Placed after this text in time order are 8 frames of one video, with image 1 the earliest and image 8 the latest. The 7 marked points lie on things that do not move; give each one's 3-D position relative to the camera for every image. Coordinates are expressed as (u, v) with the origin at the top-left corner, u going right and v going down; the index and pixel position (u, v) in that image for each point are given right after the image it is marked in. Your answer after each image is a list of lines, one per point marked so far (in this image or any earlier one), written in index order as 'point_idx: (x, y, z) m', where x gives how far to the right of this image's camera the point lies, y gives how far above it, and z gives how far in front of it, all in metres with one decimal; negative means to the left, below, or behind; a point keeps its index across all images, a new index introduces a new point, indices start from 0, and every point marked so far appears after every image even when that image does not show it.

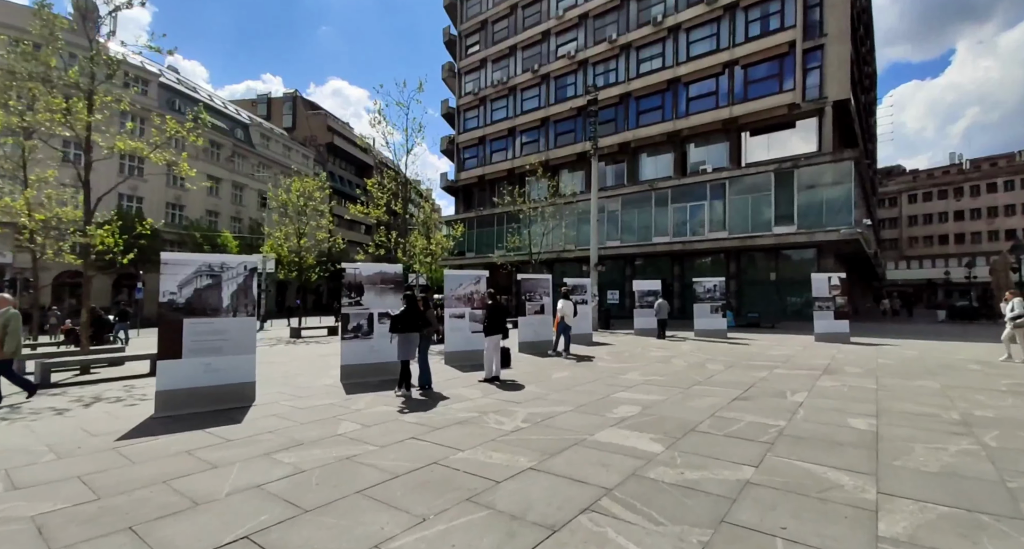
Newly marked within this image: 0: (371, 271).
0: (-2.5, +0.1, +9.1) m
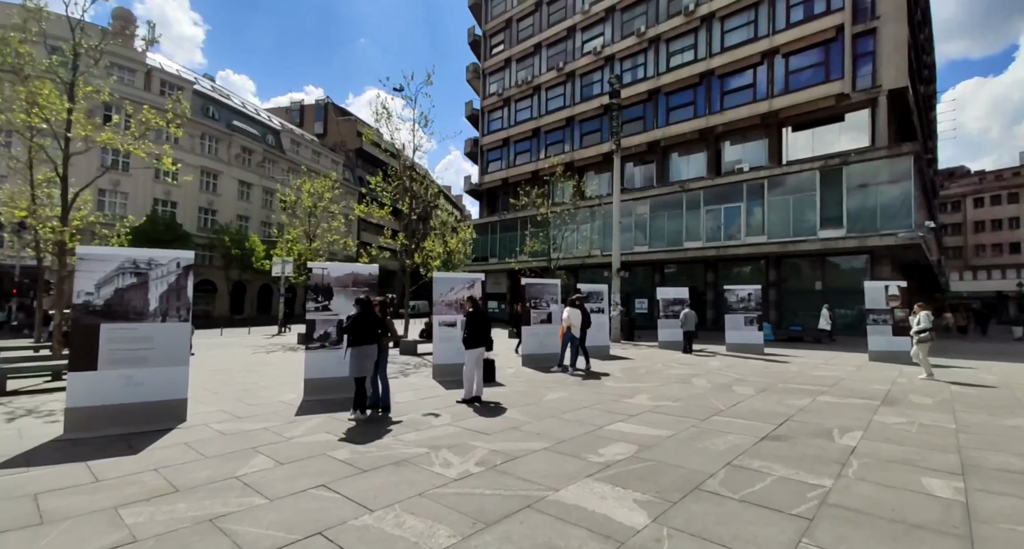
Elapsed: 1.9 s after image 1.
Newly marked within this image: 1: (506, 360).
0: (-2.7, +0.1, +8.0) m
1: (-0.2, -2.4, +13.6) m
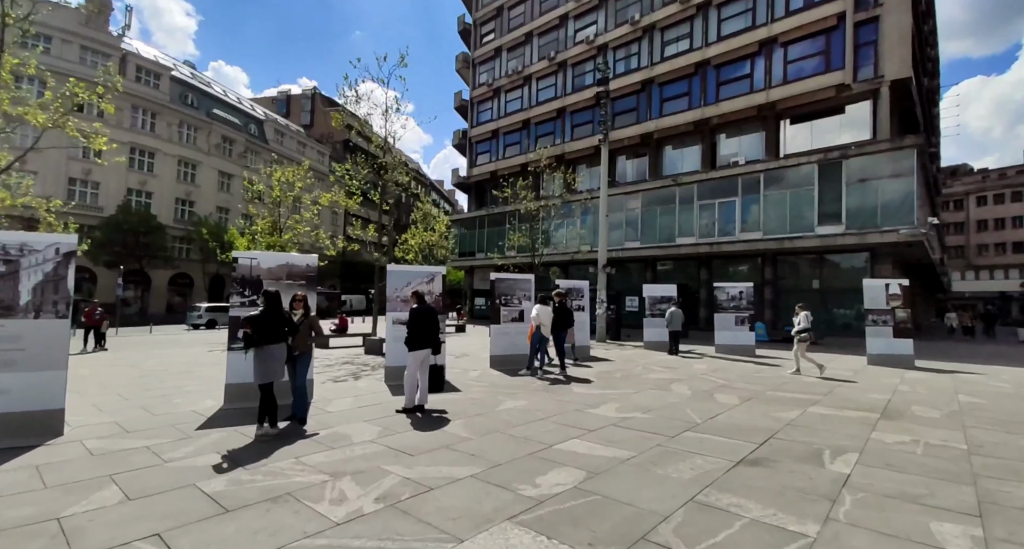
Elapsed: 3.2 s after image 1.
0: (-3.4, +0.2, +7.1) m
1: (-0.9, -2.3, +12.7) m
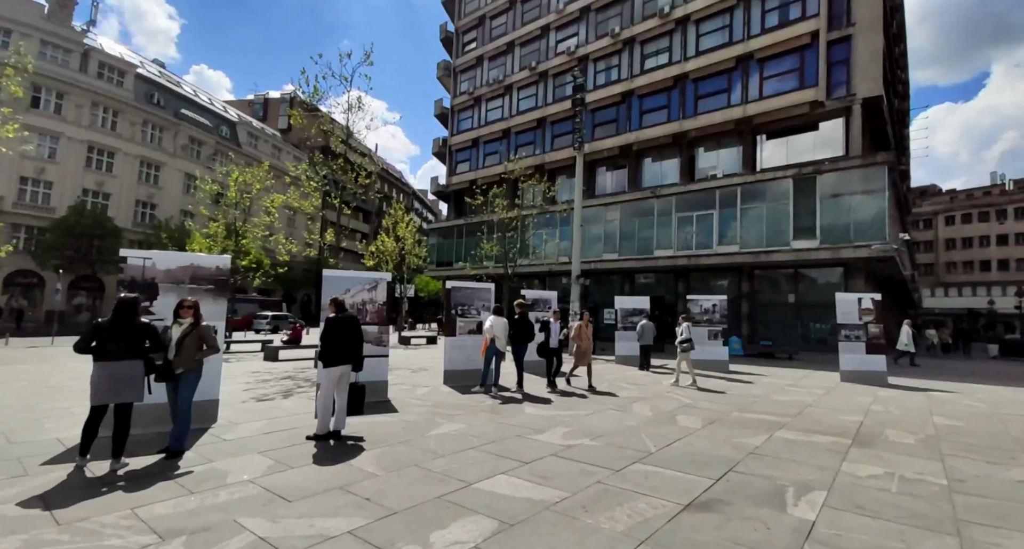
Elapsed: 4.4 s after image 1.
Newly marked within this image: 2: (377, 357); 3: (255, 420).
0: (-4.2, +0.2, +6.2) m
1: (-2.0, -2.5, +11.8) m
2: (-2.5, -1.5, +9.0) m
3: (-3.4, -2.0, +6.6) m
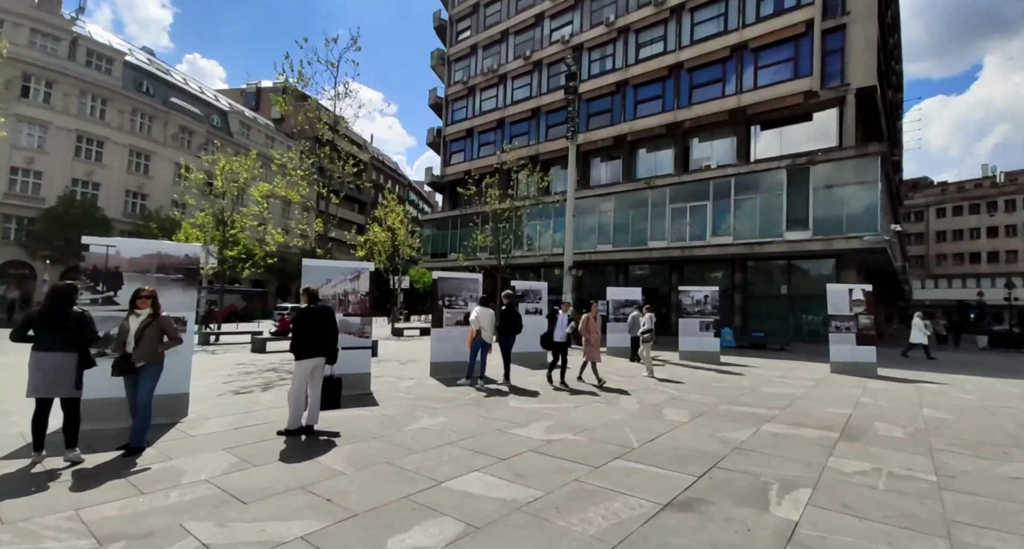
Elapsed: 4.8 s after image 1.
0: (-4.5, +0.3, +5.9) m
1: (-2.2, -2.2, +11.6) m
2: (-2.7, -1.3, +8.8) m
3: (-3.7, -1.8, +6.4) m
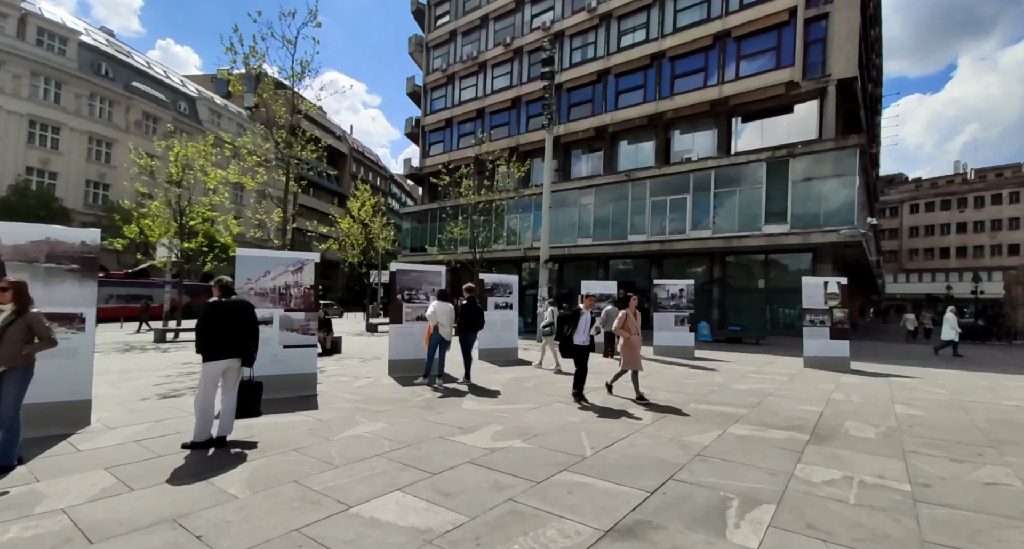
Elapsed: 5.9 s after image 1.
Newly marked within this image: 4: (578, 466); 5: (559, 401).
0: (-5.1, +0.4, +5.2) m
1: (-3.0, -2.1, +11.0) m
2: (-3.4, -1.2, +8.1) m
3: (-4.3, -1.7, +5.7) m
4: (+0.6, -1.8, +4.6) m
5: (+0.7, -2.0, +7.5) m
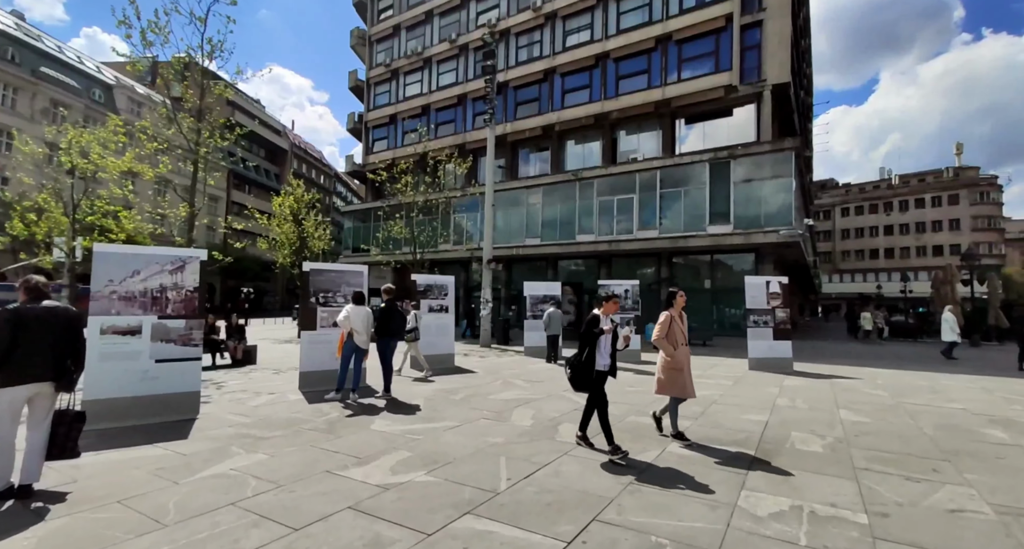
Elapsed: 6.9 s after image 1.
0: (-5.9, +0.4, +3.8) m
1: (-4.4, -2.1, +9.8) m
2: (-4.5, -1.2, +6.9) m
3: (-5.2, -1.7, +4.4) m
4: (-0.2, -1.7, +3.7) m
5: (-0.4, -1.9, +6.7) m
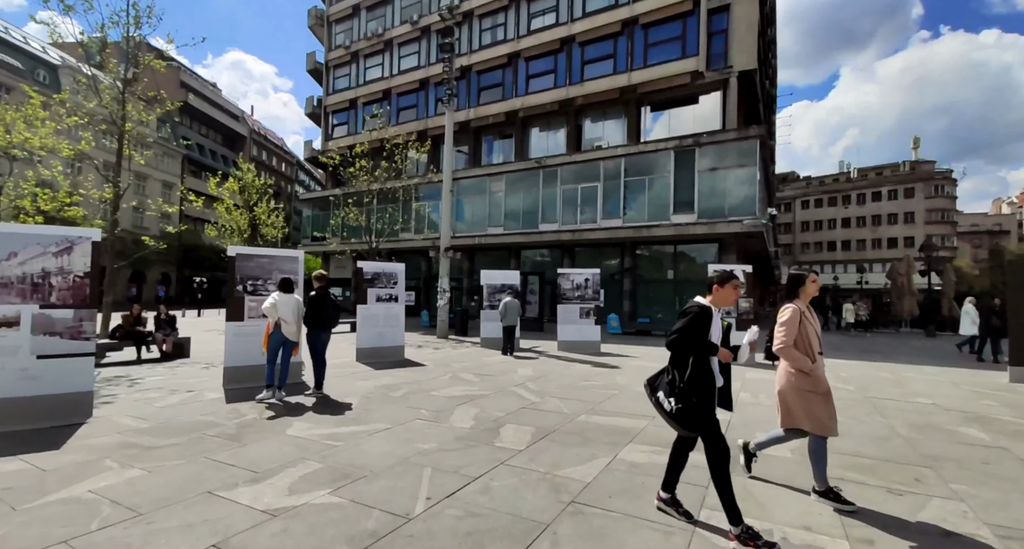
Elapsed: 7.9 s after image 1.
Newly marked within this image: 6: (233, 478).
0: (-6.5, +0.6, +2.7) m
1: (-5.3, -1.8, +8.8) m
2: (-5.3, -1.0, +5.9) m
3: (-5.8, -1.5, +3.4) m
4: (-0.7, -1.6, +3.0) m
5: (-1.1, -1.7, +6.0) m
6: (-2.2, -1.6, +4.0) m
